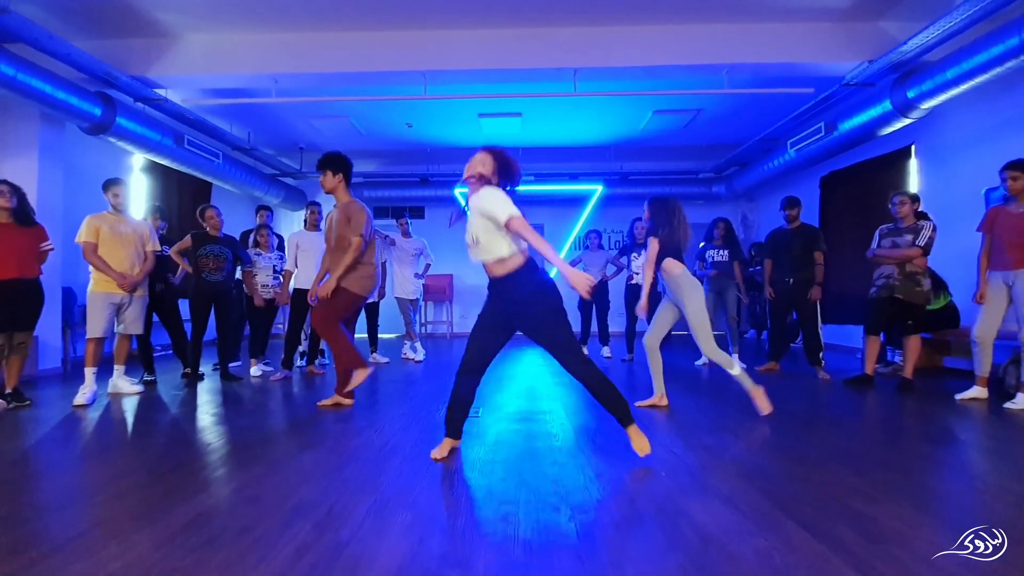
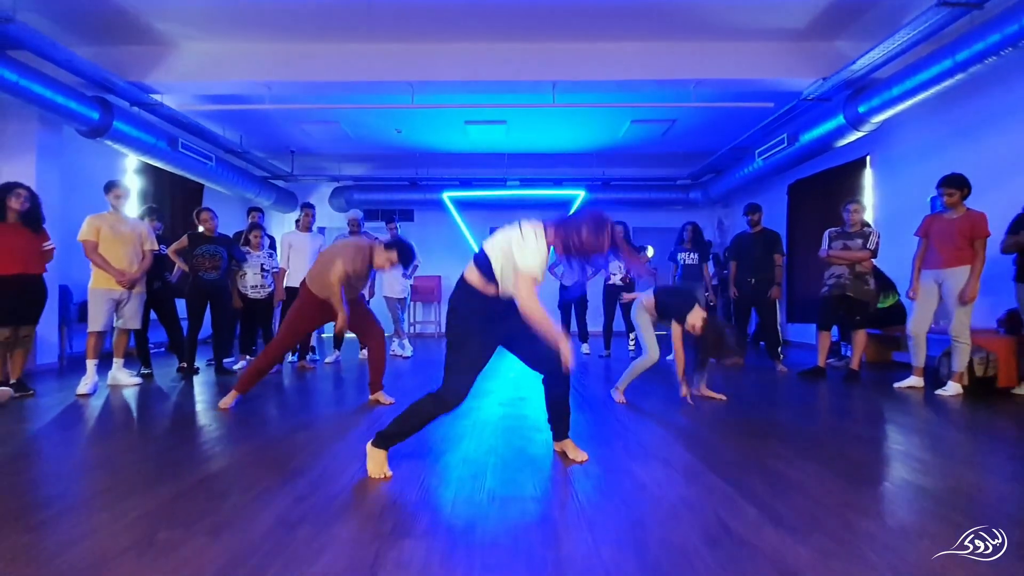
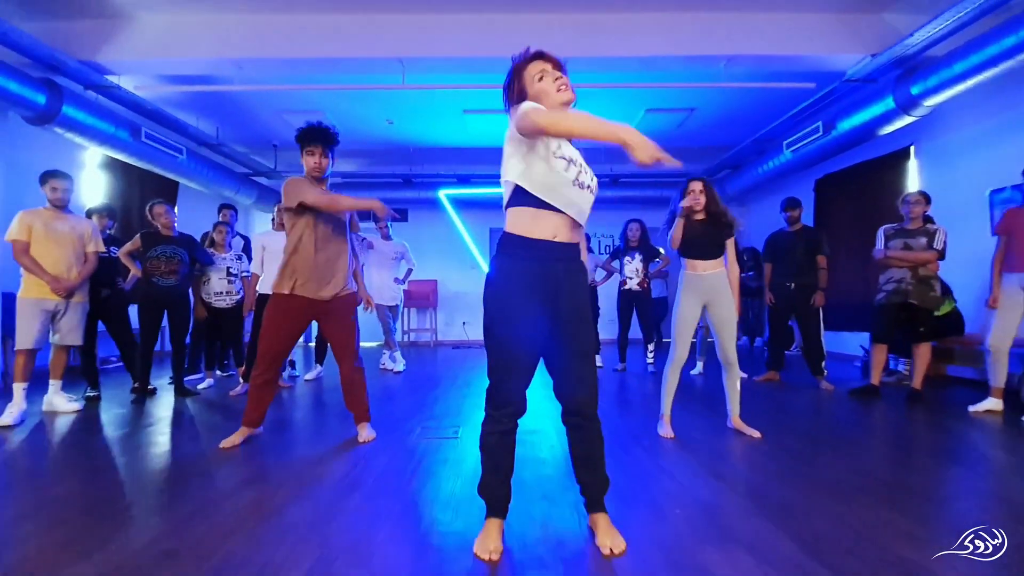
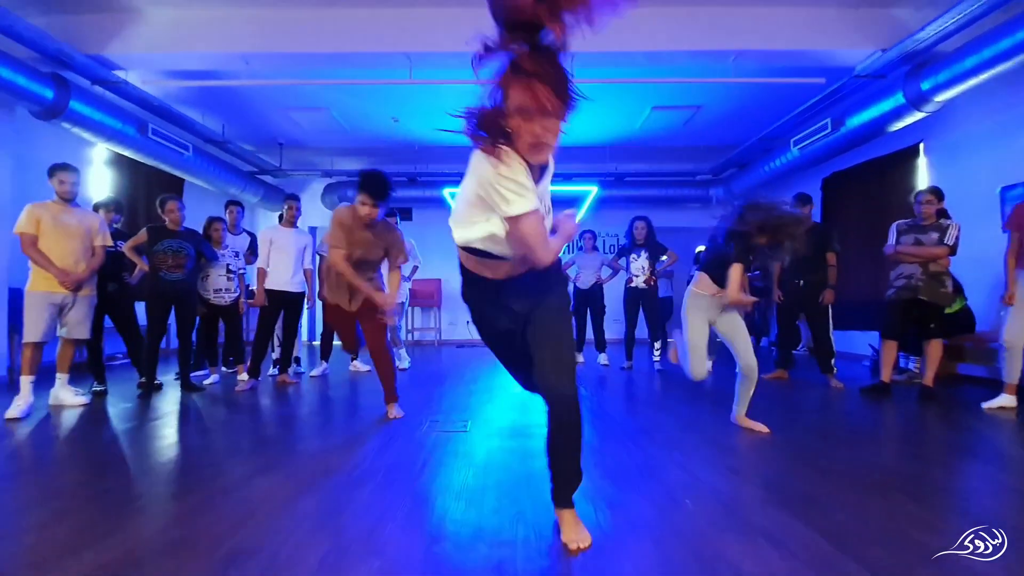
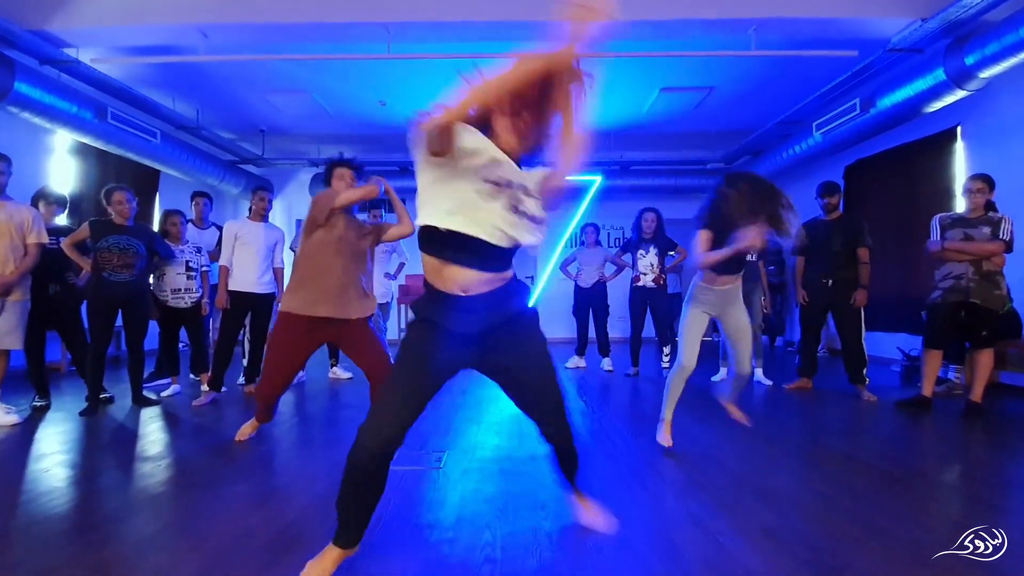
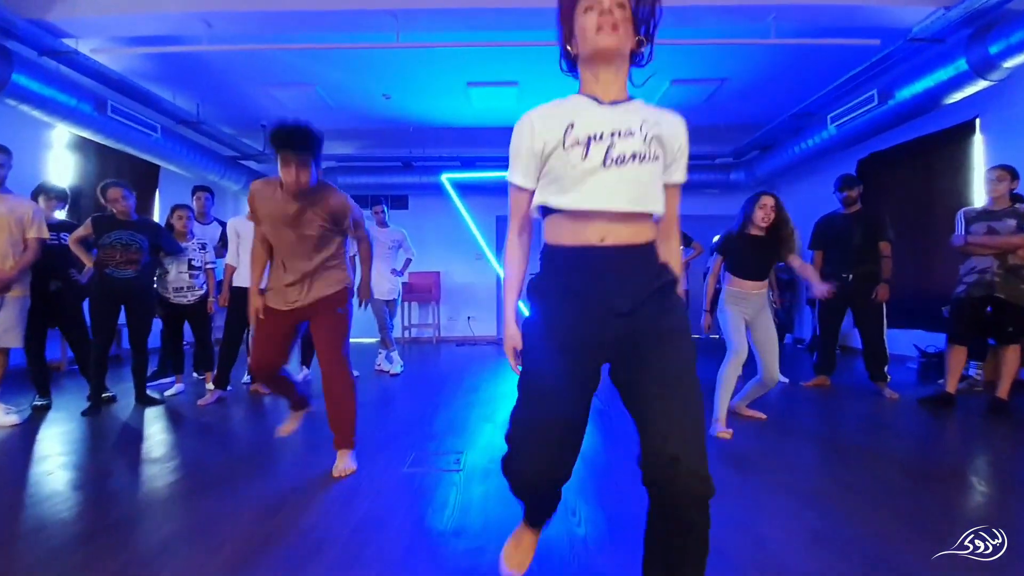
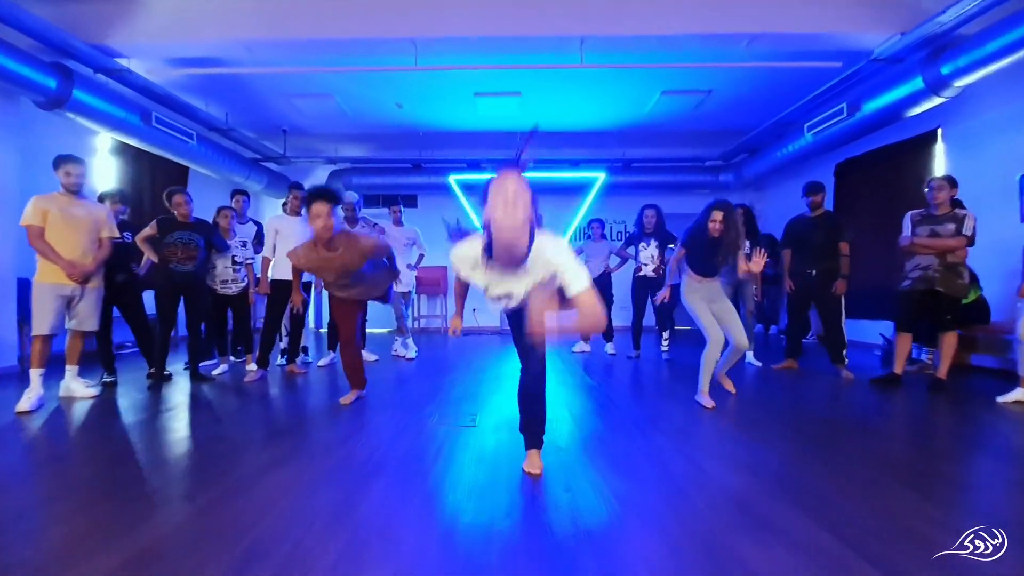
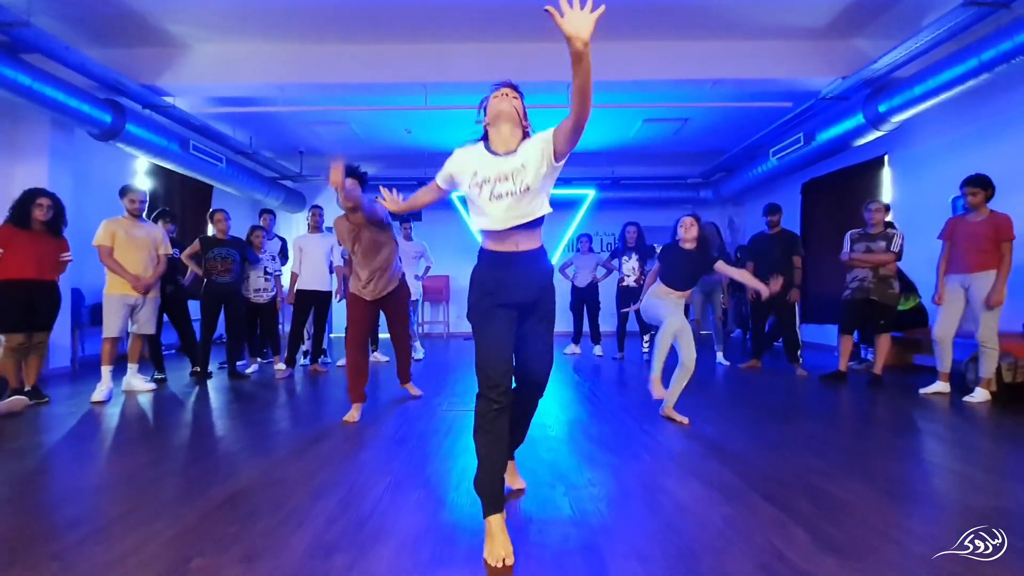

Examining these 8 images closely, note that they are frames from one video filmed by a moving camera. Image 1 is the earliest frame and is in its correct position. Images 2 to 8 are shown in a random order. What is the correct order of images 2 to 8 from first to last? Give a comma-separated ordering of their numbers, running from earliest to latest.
5, 4, 8, 7, 6, 3, 2
